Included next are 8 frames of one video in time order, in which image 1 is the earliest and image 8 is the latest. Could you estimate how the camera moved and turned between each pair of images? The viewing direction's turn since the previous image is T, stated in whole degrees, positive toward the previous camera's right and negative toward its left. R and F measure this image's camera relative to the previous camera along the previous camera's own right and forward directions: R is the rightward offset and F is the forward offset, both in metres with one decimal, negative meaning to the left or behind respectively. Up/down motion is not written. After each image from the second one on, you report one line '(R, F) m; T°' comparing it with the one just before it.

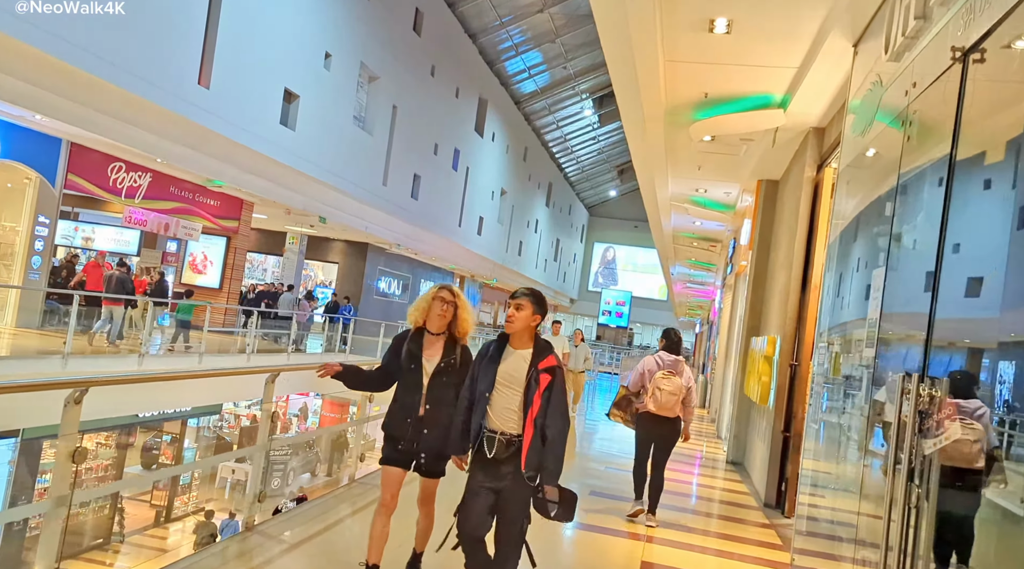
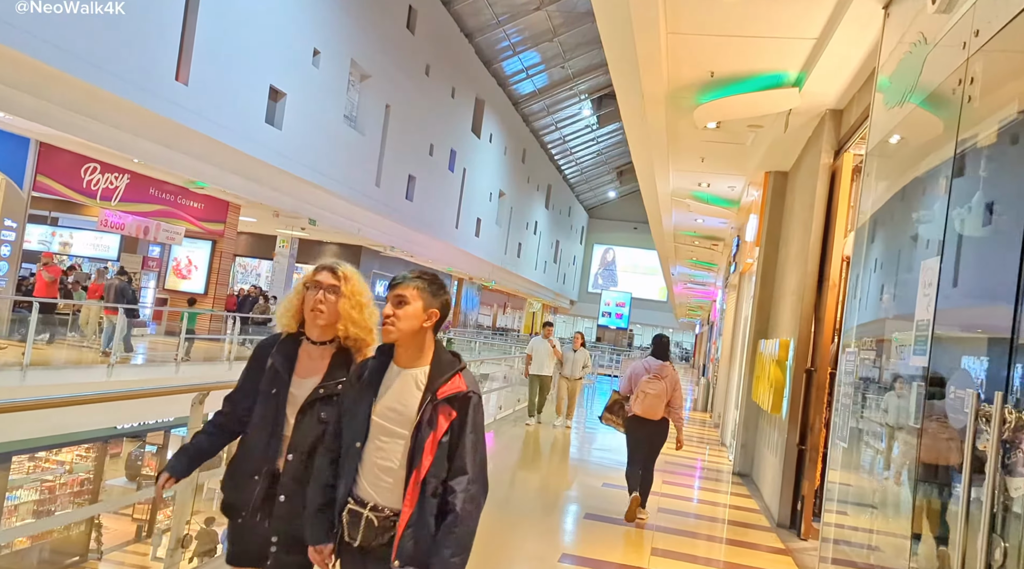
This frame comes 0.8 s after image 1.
(+0.1, +0.5) m; 0°
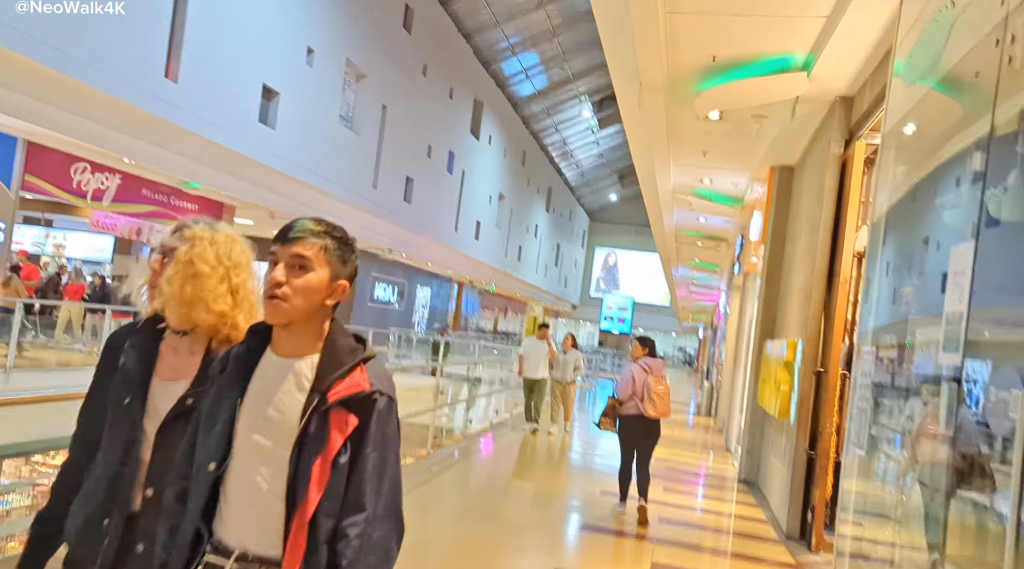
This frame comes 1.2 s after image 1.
(+0.1, +0.3) m; 0°
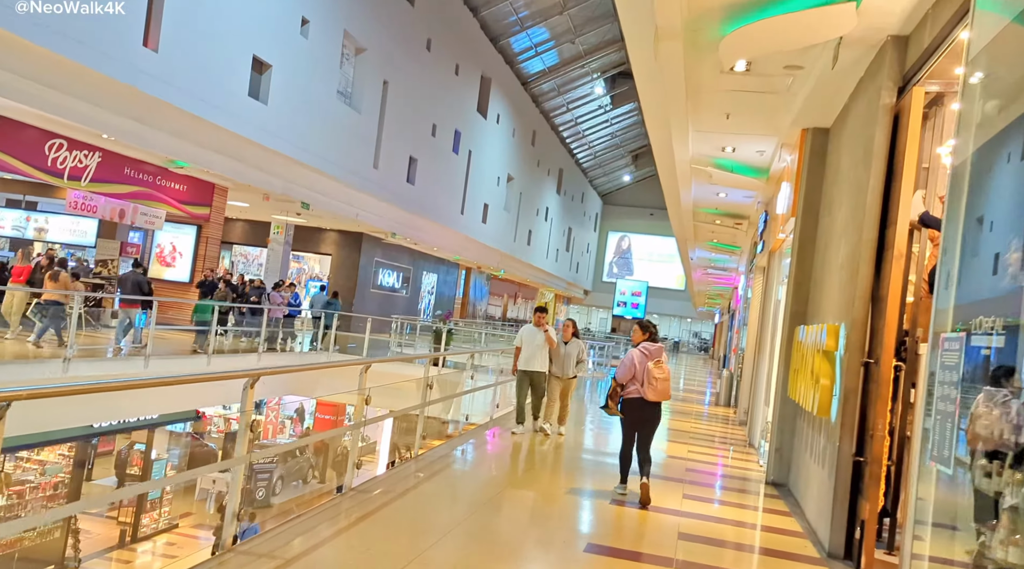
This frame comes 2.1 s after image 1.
(+0.1, +0.7) m; -1°
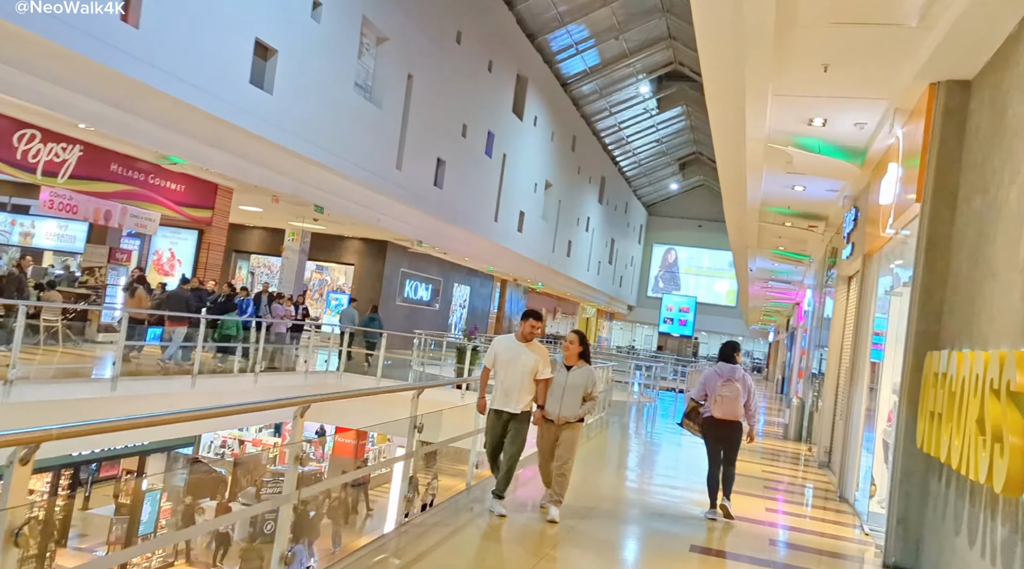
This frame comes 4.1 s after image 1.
(+0.1, +1.4) m; -3°
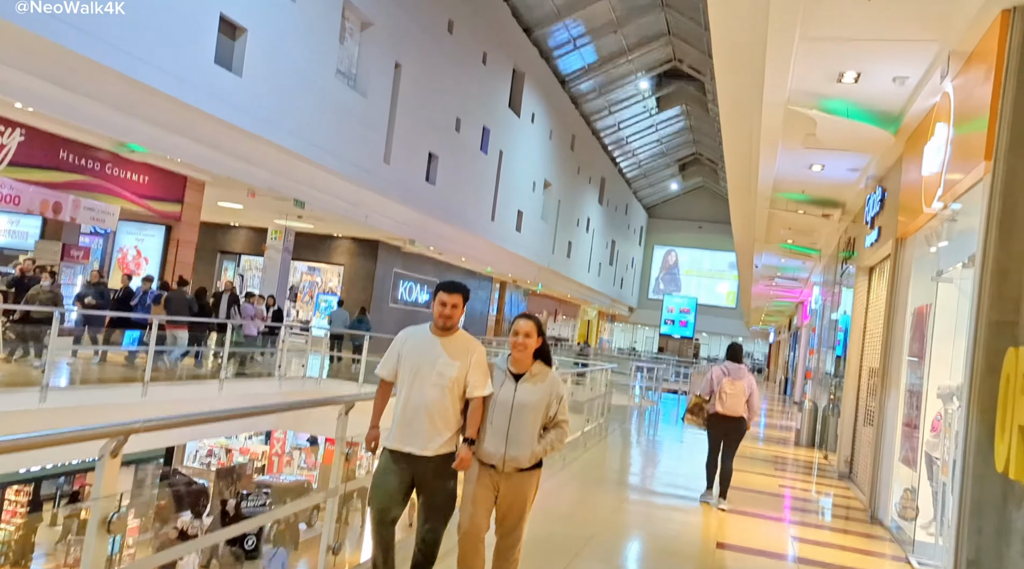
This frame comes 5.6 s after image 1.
(+0.1, +0.8) m; 0°
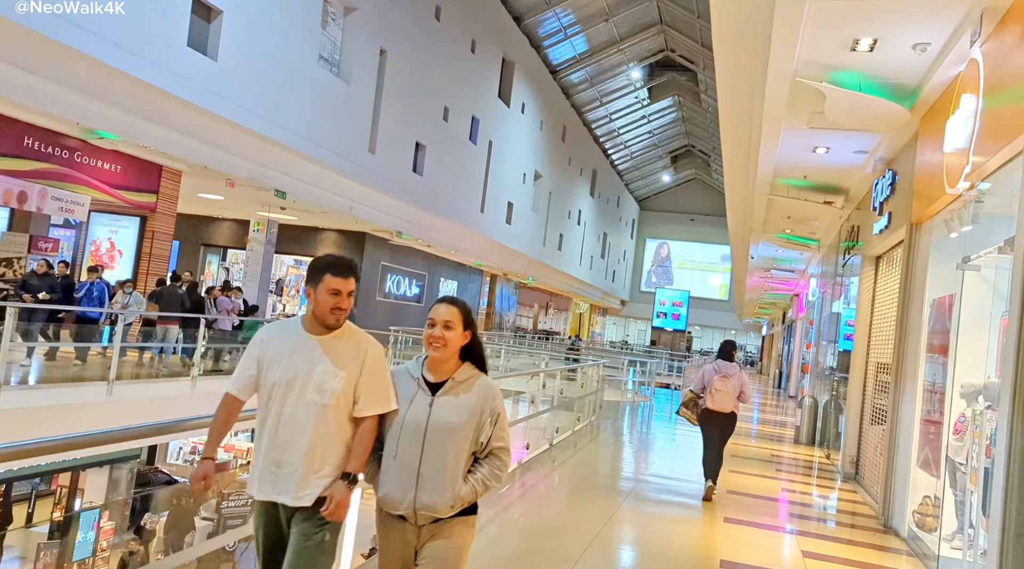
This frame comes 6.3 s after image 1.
(0.0, +0.4) m; +1°
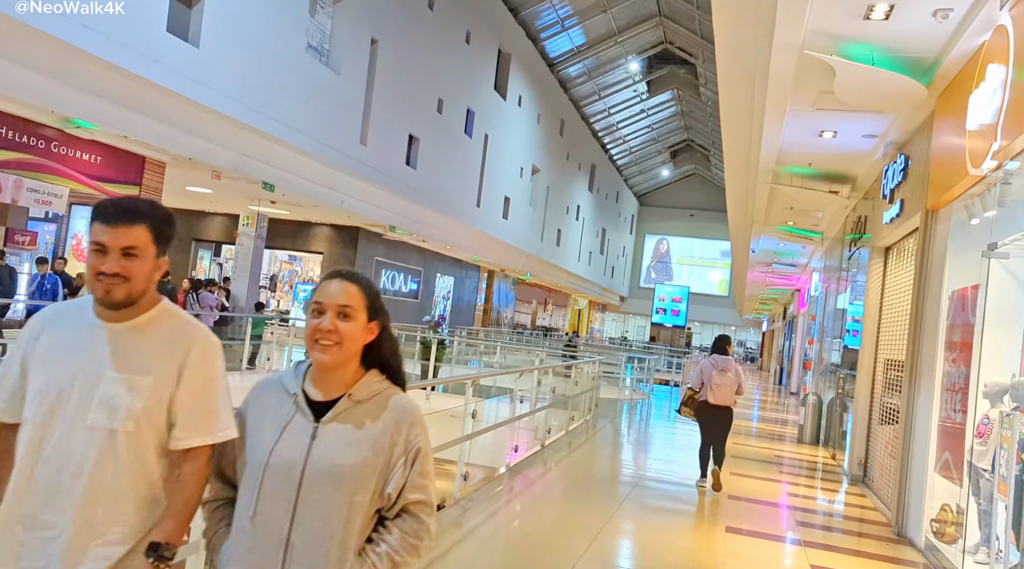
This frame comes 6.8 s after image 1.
(+0.1, +0.3) m; 0°
